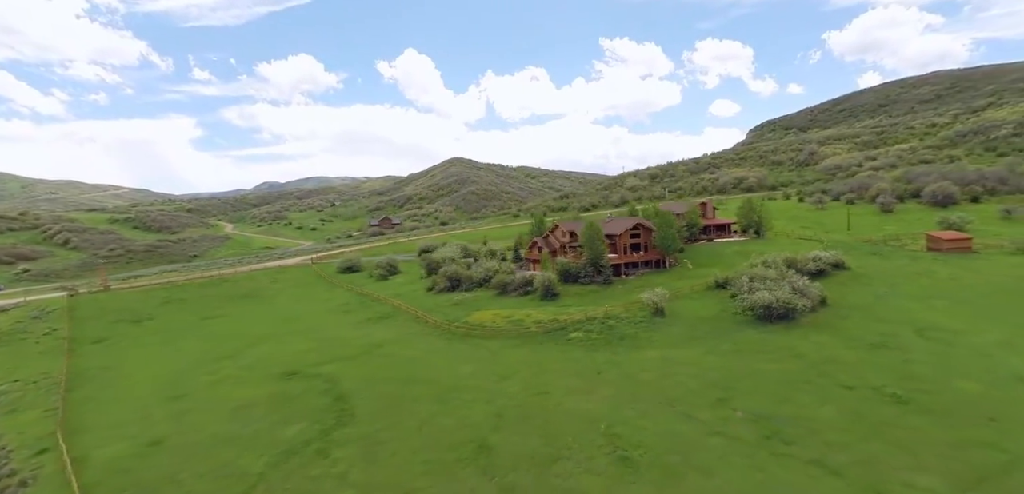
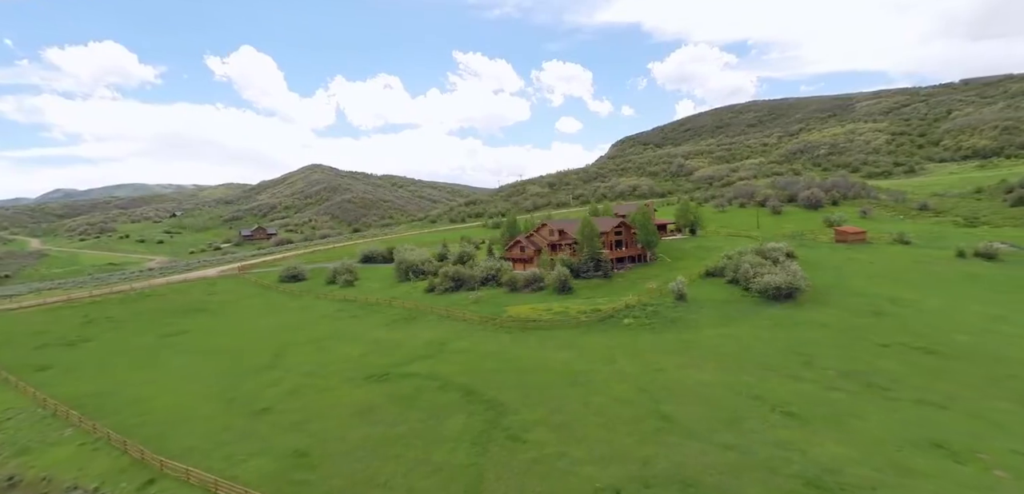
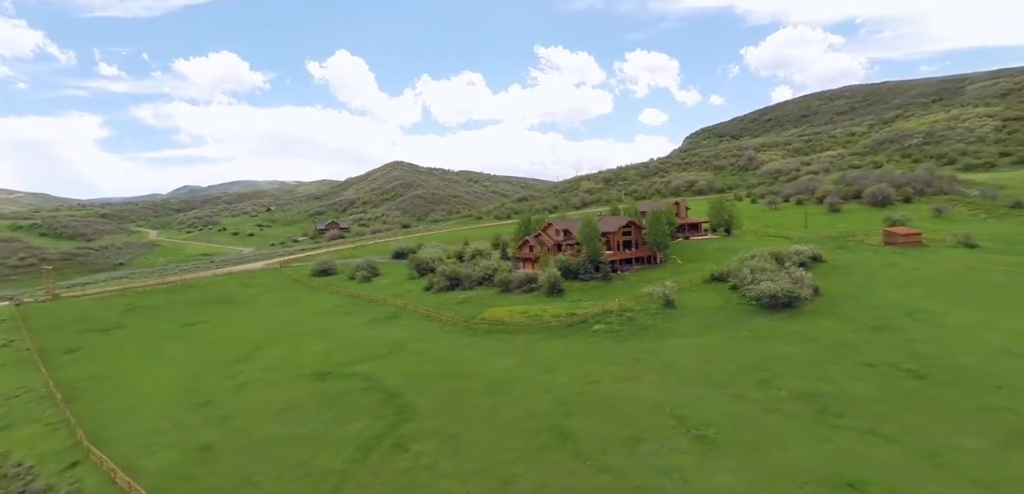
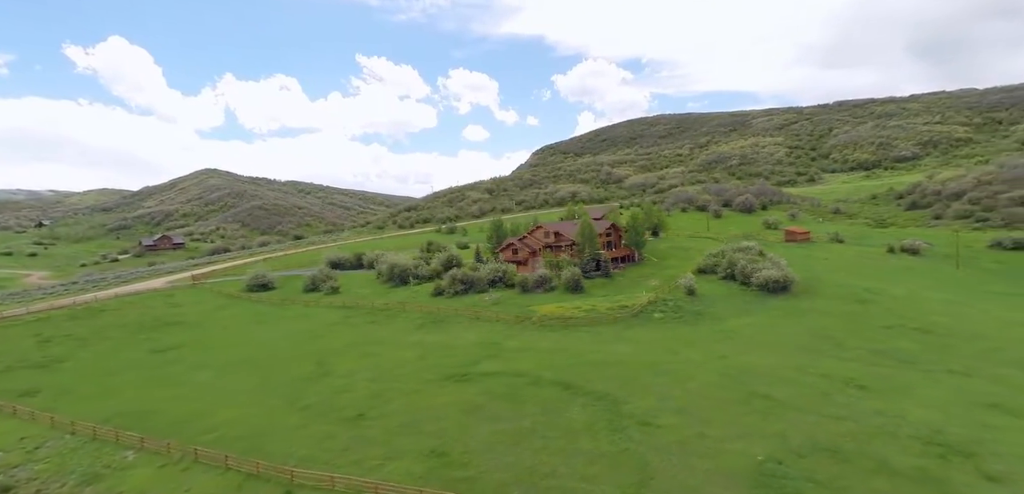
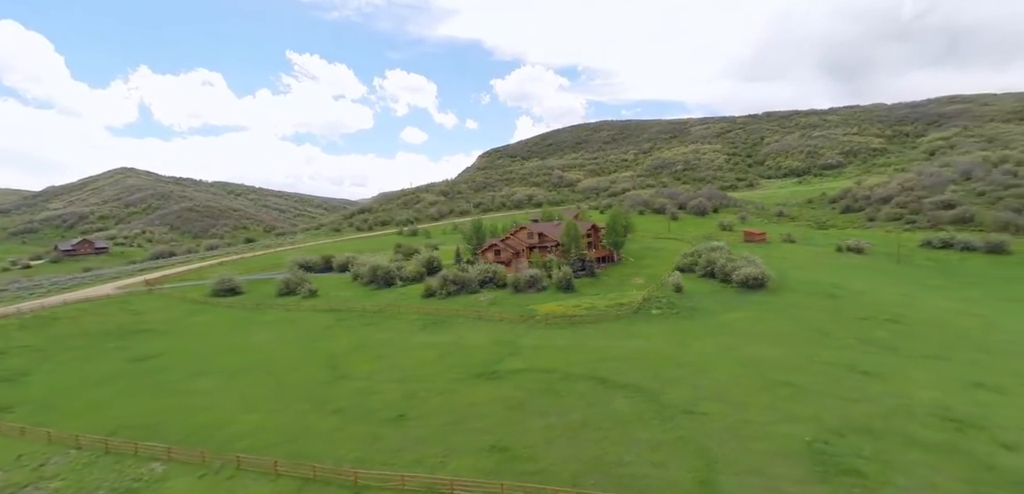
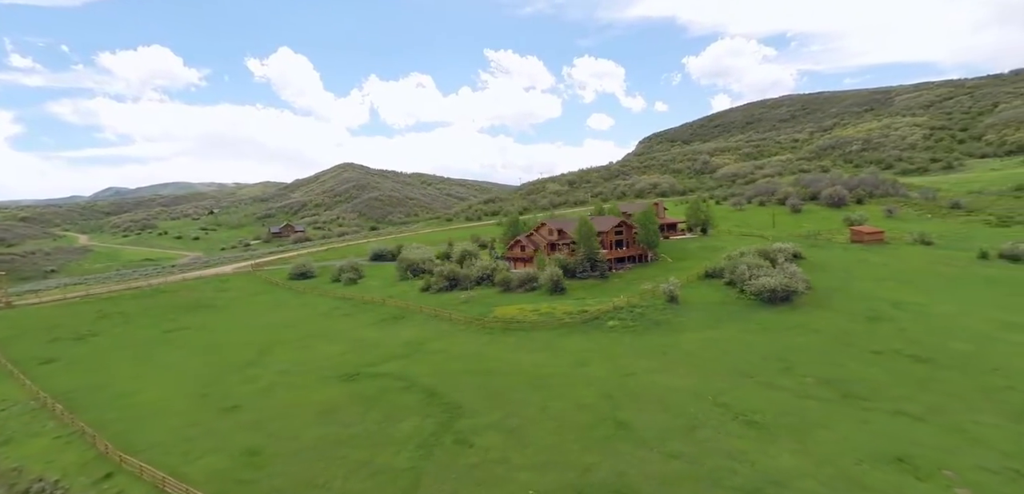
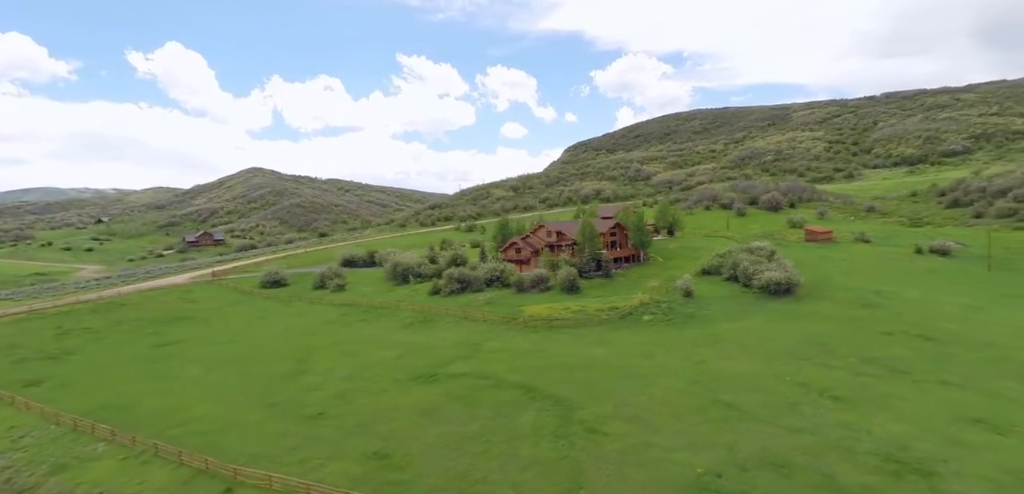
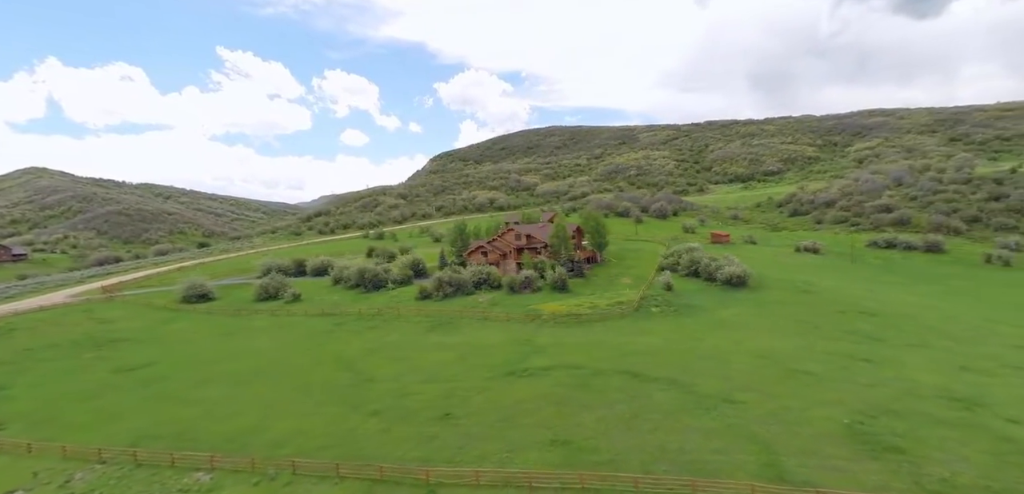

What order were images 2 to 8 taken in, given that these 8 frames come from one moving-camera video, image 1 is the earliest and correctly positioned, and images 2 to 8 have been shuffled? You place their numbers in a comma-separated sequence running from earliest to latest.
3, 6, 2, 7, 4, 5, 8
